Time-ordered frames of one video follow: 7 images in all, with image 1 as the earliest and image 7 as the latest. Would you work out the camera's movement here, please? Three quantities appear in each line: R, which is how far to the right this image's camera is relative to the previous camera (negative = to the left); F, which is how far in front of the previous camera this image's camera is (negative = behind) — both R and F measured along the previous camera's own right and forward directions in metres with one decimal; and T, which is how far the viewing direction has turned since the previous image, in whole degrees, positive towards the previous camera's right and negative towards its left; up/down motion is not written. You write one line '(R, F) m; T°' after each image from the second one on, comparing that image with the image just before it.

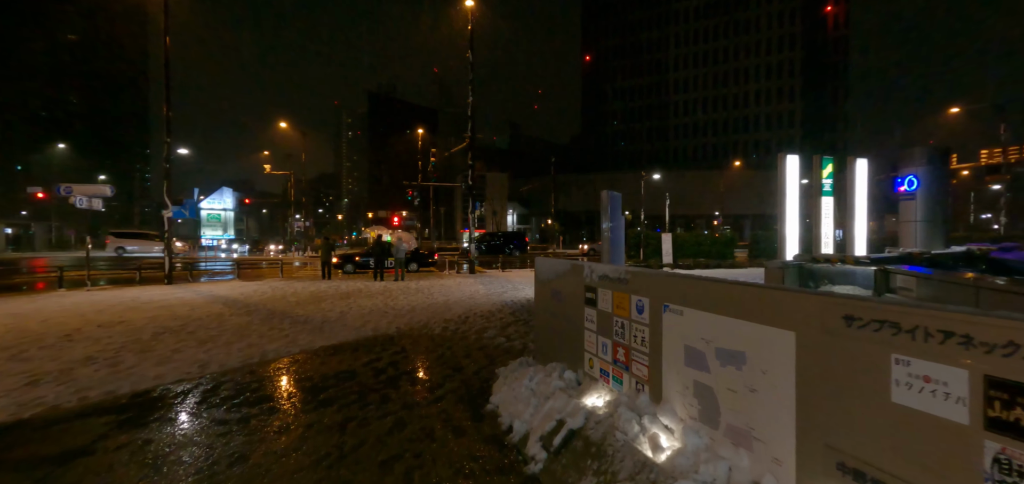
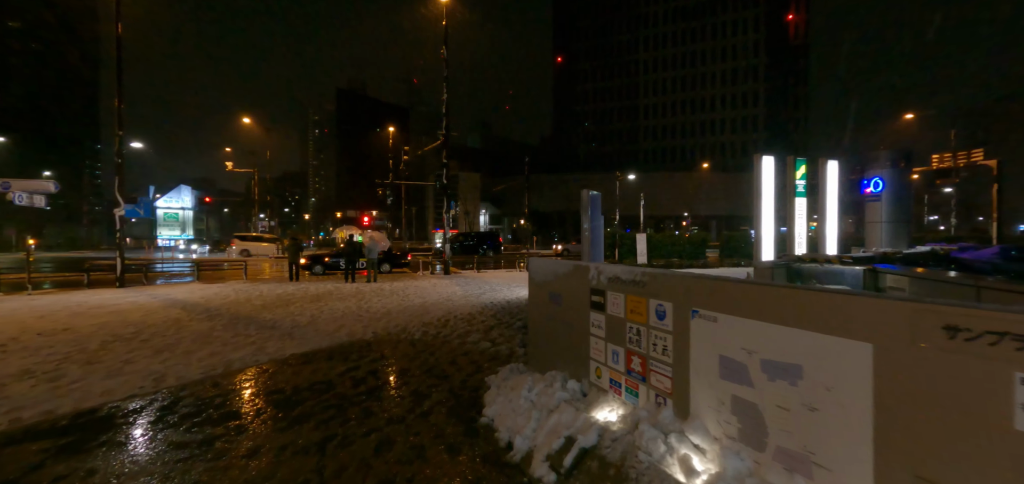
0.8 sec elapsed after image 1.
(-0.2, +0.3) m; +4°
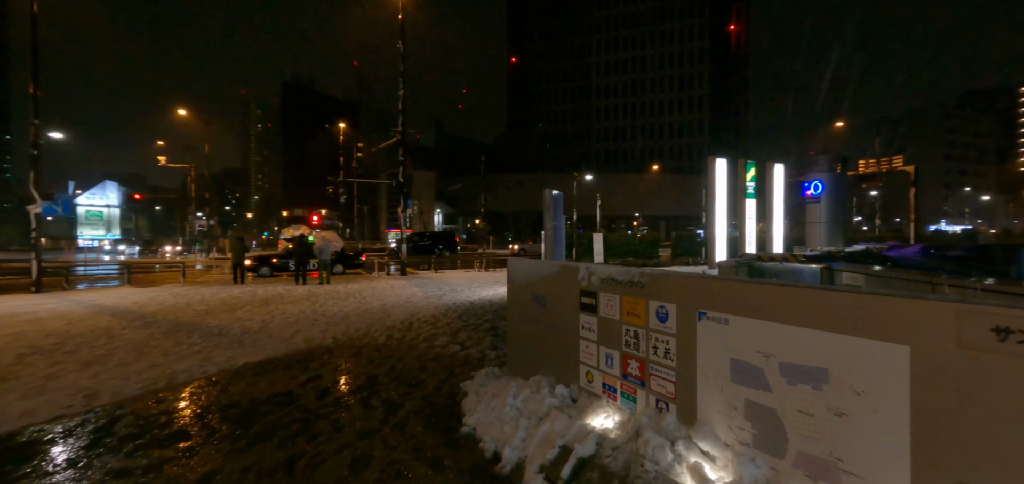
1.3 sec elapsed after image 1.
(-0.2, +0.2) m; +6°
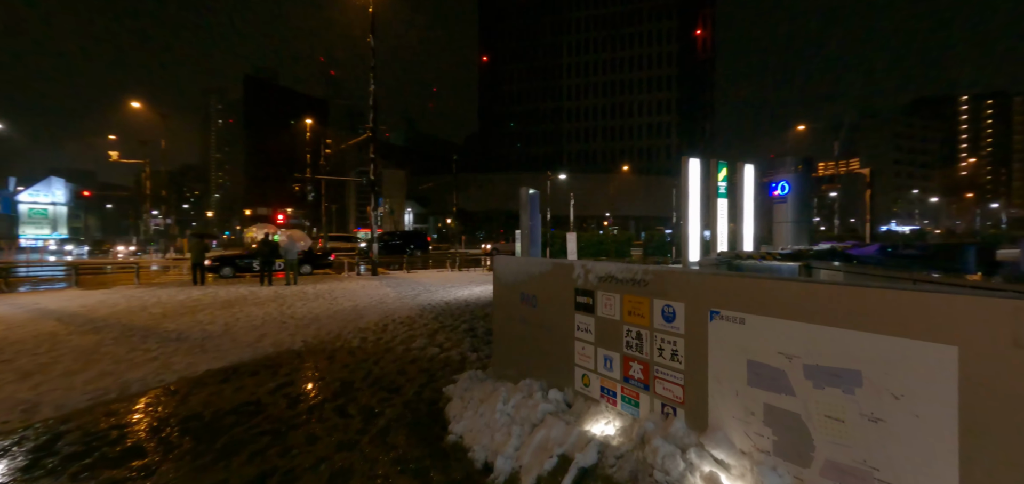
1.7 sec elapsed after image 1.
(-0.1, +0.2) m; +4°
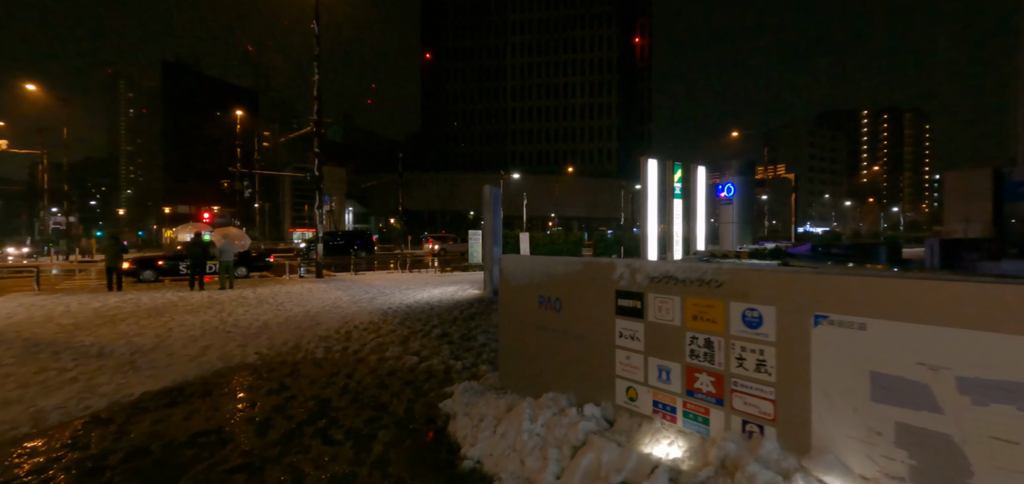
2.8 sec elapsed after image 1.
(-0.6, +0.4) m; +7°
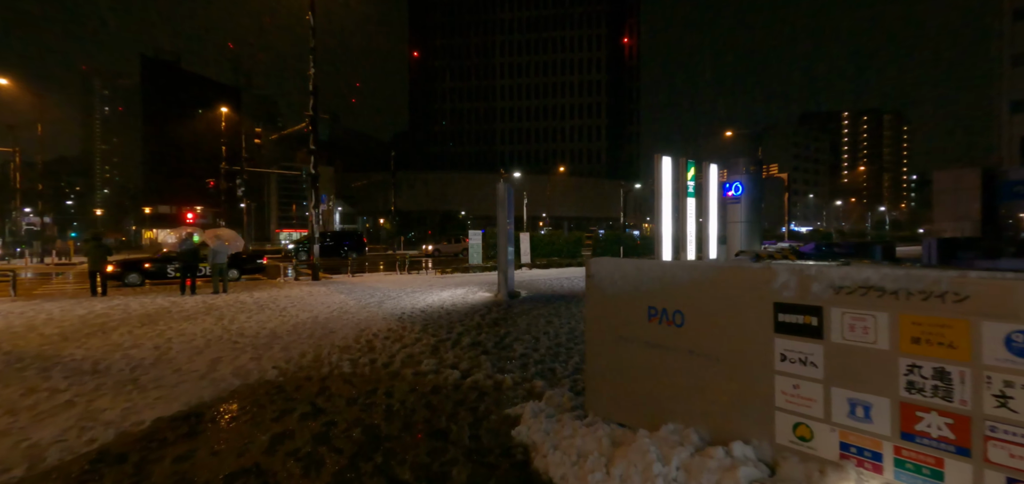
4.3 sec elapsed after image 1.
(-0.8, +0.6) m; +2°
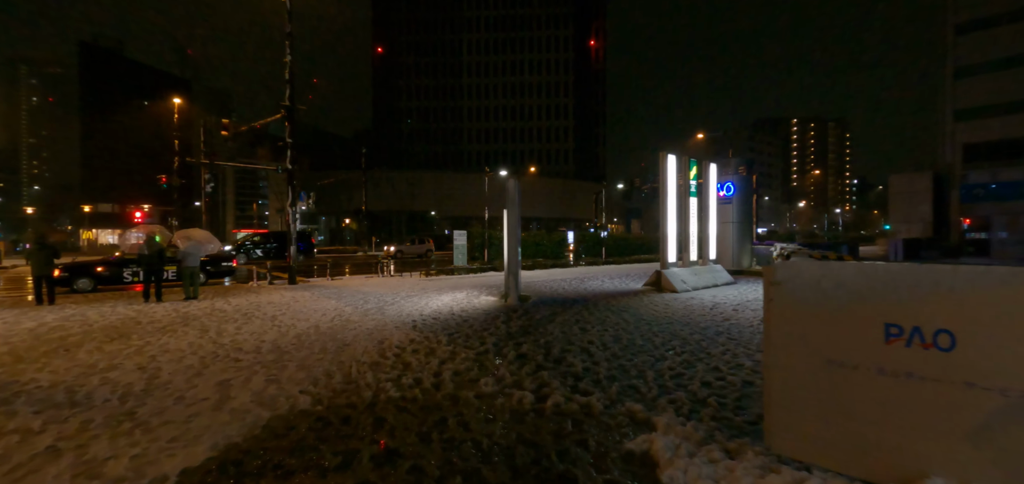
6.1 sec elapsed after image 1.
(-1.2, +0.8) m; +5°
